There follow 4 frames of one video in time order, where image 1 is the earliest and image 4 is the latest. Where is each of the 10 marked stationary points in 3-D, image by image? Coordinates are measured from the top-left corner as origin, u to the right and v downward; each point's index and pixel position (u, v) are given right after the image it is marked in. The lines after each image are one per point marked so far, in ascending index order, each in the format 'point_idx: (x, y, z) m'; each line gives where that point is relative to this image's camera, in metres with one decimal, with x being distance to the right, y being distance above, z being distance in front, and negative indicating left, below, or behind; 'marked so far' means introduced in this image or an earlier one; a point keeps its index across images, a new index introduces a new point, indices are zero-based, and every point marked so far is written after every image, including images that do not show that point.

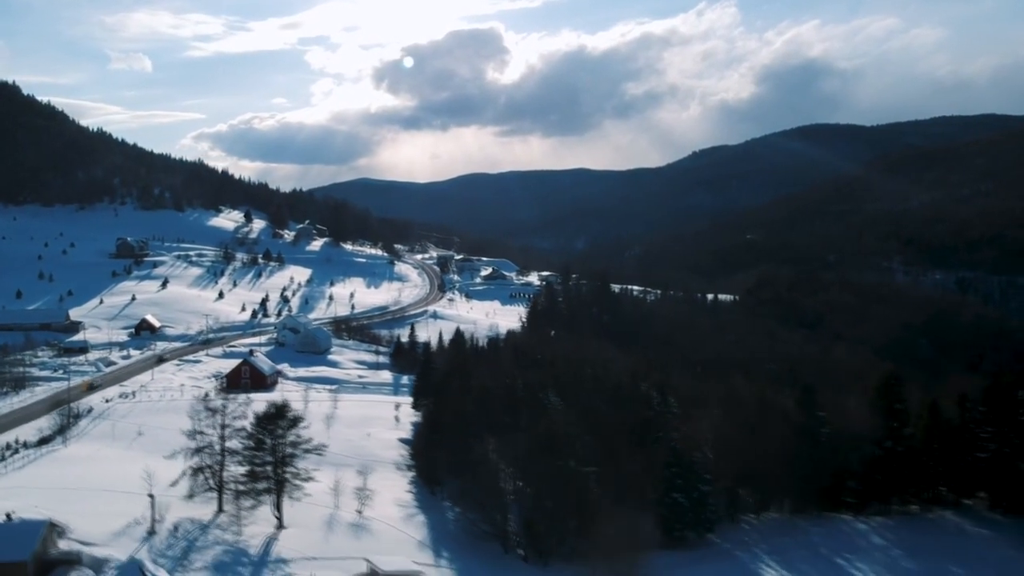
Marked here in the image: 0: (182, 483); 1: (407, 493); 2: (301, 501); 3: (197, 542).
0: (-5.6, -3.3, +15.8) m
1: (-2.0, -3.9, +18.0) m
2: (-3.6, -3.6, +15.7) m
3: (-4.6, -3.7, +13.6) m
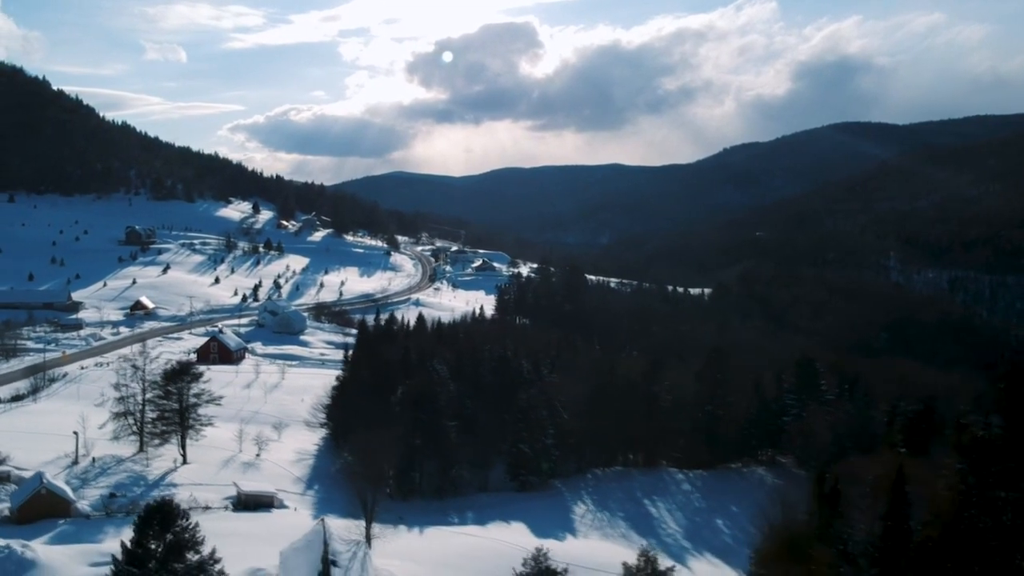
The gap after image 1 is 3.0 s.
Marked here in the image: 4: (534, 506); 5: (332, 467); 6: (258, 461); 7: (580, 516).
0: (-8.3, -2.9, +19.1) m
1: (-4.6, -3.5, +21.1) m
2: (-6.3, -3.2, +19.0) m
3: (-7.3, -3.3, +16.8) m
4: (+0.4, -4.2, +17.8) m
5: (-3.9, -3.8, +19.9) m
6: (-5.1, -3.4, +18.5) m
7: (+1.2, -4.1, +16.8) m
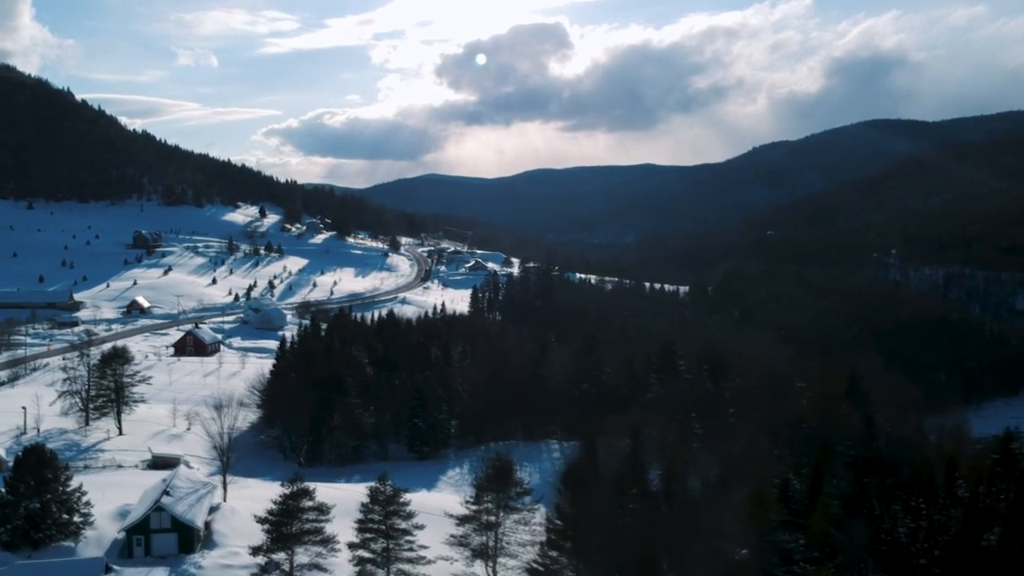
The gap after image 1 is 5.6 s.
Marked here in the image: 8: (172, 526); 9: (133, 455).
0: (-10.7, -2.8, +22.1) m
1: (-6.9, -3.4, +23.9) m
2: (-8.7, -3.1, +21.8) m
3: (-9.8, -3.2, +19.7) m
4: (-2.1, -4.0, +20.4) m
5: (-6.3, -3.7, +22.6) m
6: (-7.5, -3.3, +21.3) m
7: (-1.4, -4.0, +19.4) m
8: (-4.5, -3.1, +12.3) m
9: (-7.7, -3.4, +19.0) m
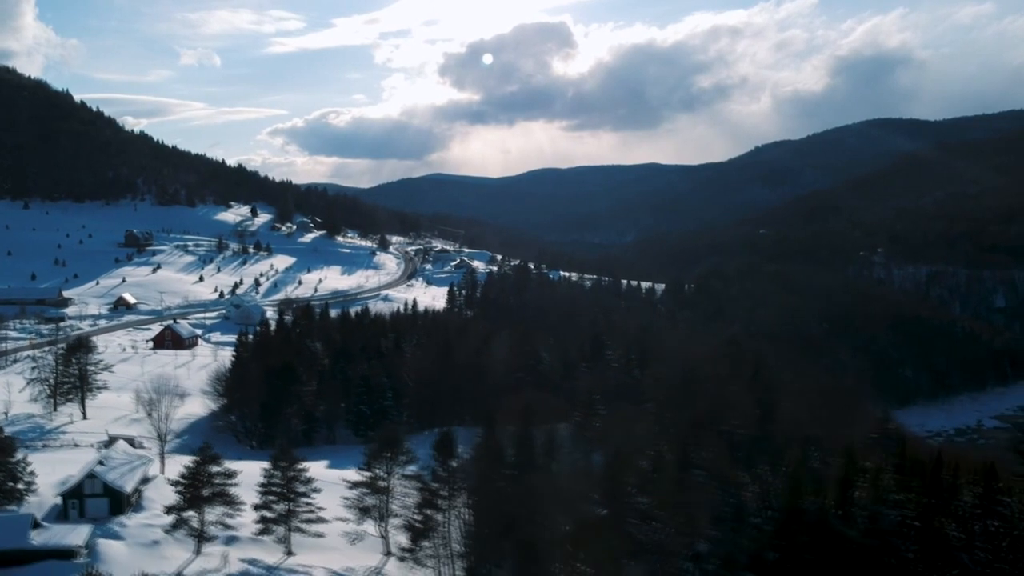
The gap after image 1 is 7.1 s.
0: (-12.2, -2.7, +23.6) m
1: (-8.4, -3.3, +25.5) m
2: (-10.2, -2.9, +23.4) m
3: (-11.3, -3.1, +21.3) m
4: (-3.6, -3.9, +21.9) m
5: (-7.8, -3.6, +24.2) m
6: (-9.0, -3.2, +22.8) m
7: (-2.9, -3.8, +20.9) m
8: (-6.0, -3.0, +13.8) m
9: (-9.2, -3.3, +20.5) m
